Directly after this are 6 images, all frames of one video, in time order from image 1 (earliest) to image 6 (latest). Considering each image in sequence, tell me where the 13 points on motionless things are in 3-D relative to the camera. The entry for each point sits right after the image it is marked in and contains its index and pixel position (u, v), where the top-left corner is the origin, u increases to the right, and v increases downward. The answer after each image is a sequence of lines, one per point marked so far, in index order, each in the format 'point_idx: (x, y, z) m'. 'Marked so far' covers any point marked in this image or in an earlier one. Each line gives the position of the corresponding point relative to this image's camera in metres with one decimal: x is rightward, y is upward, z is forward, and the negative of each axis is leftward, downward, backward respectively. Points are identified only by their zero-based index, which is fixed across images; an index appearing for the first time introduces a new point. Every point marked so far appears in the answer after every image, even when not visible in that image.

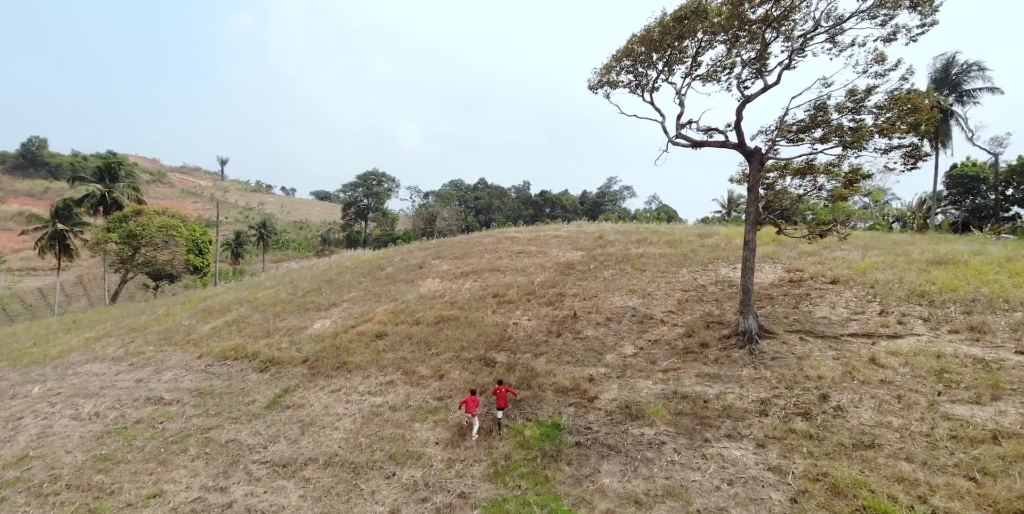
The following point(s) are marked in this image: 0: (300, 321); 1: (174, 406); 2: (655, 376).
0: (-6.7, -2.1, +15.5) m
1: (-8.0, -3.5, +11.6) m
2: (+3.1, -2.6, +10.7) m
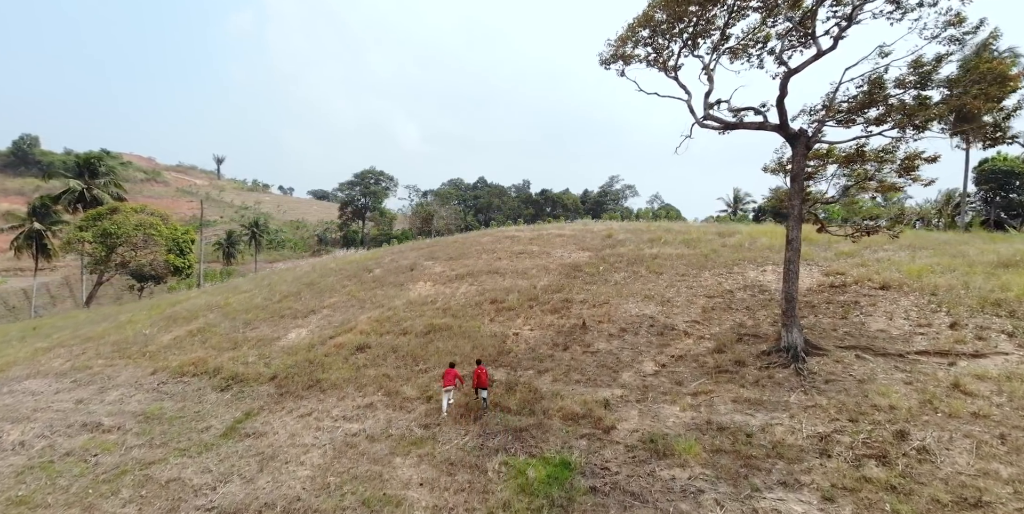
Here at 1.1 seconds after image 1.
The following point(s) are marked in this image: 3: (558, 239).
0: (-6.7, -2.1, +13.8) m
1: (-8.0, -3.6, +9.8) m
2: (+3.1, -2.6, +9.0) m
3: (+1.8, +0.7, +19.3) m
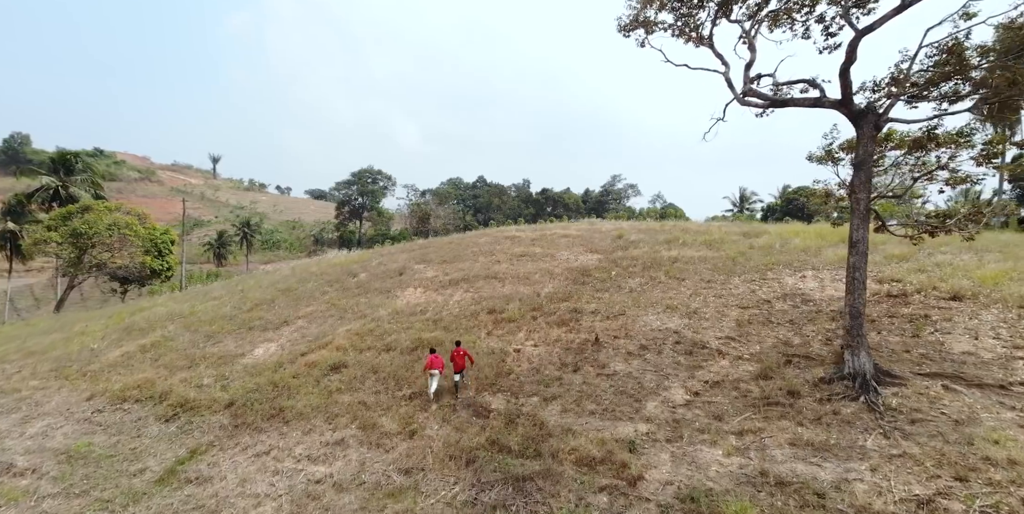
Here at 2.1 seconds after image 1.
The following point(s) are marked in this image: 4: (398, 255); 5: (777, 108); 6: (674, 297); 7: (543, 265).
0: (-6.7, -2.2, +12.0) m
1: (-8.0, -3.7, +8.1) m
2: (+3.1, -2.7, +7.2) m
3: (+1.8, +0.6, +17.5) m
4: (-4.2, +0.1, +18.2) m
5: (+4.5, +2.5, +8.3) m
6: (+3.9, -1.0, +11.6) m
7: (+1.0, -0.3, +15.4) m
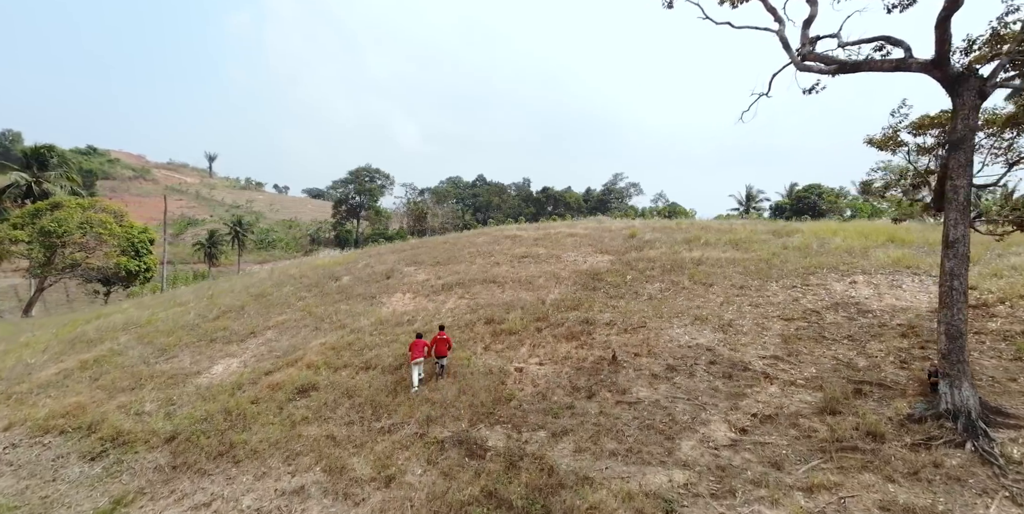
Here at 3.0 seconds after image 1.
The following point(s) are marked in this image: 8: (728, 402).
0: (-6.7, -2.2, +10.3) m
1: (-8.0, -3.7, +6.4) m
2: (+3.2, -2.8, +5.5) m
3: (+1.8, +0.5, +15.9) m
4: (-4.2, 0.0, +16.6) m
5: (+4.5, +2.5, +6.6) m
6: (+3.9, -1.0, +10.0) m
7: (+1.0, -0.3, +13.7) m
8: (+3.2, -2.2, +7.3) m
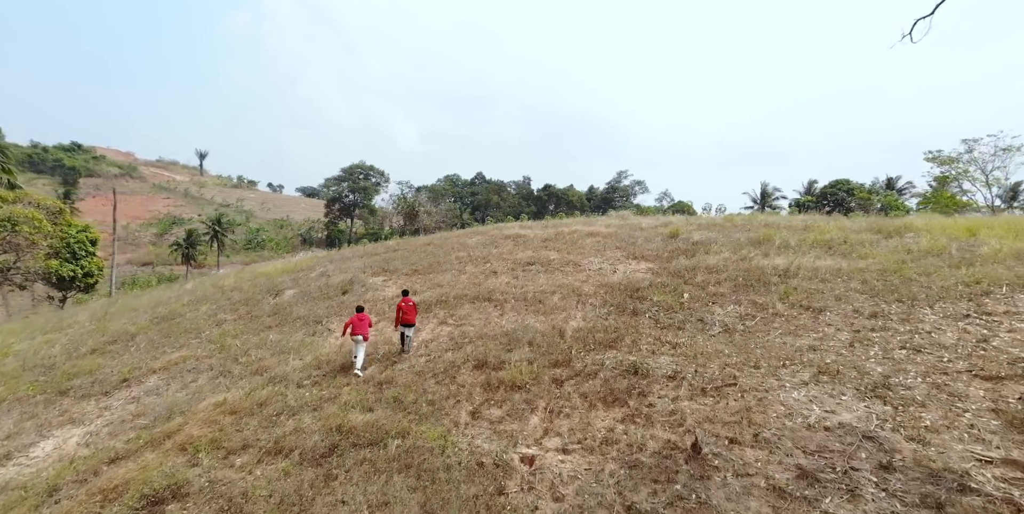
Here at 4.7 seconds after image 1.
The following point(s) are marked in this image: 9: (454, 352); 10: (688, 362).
0: (-6.6, -2.4, +6.5) m
1: (-7.9, -3.8, +2.6) m
2: (+3.2, -2.9, +1.8) m
3: (+1.9, +0.4, +12.1) m
4: (-4.2, -0.1, +12.8) m
5: (+4.6, +2.3, +2.9) m
6: (+3.9, -1.2, +6.2) m
7: (+1.0, -0.5, +9.9) m
8: (+3.3, -2.3, +3.6) m
9: (-0.9, -1.5, +7.7) m
10: (+2.3, -1.4, +6.4) m
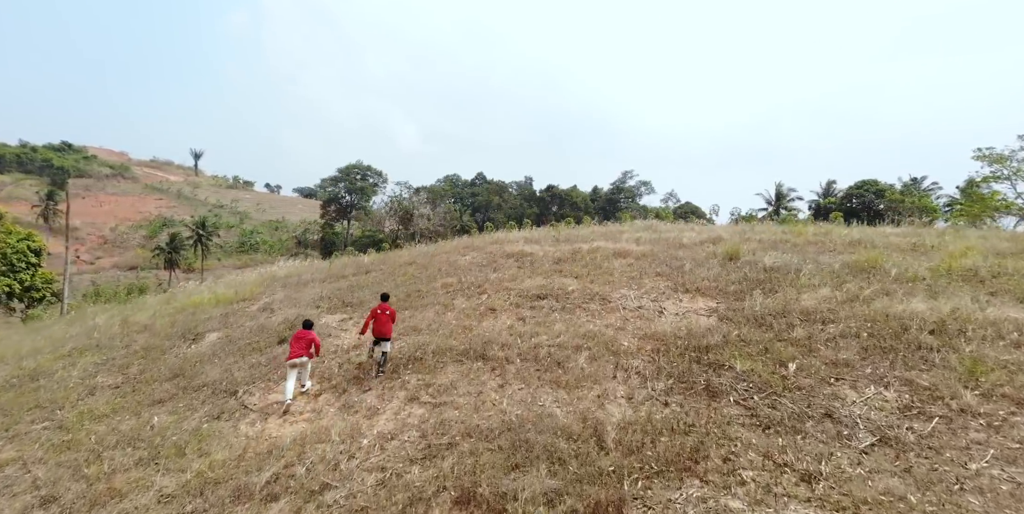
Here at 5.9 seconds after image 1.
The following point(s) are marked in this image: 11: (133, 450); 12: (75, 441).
0: (-6.6, -2.9, +3.6) m
1: (-7.9, -4.3, -0.3) m
2: (+3.3, -3.4, -1.2) m
3: (+2.0, -0.1, +9.1) m
4: (-4.1, -0.6, +9.8) m
5: (+4.6, +1.8, -0.1) m
6: (+4.0, -1.7, +3.2) m
7: (+1.1, -1.0, +7.0) m
8: (+3.3, -2.8, +0.6) m
9: (-0.9, -2.0, +4.7) m
10: (+2.4, -1.9, +3.4) m
11: (-4.1, -2.0, +5.4) m
12: (-4.9, -2.0, +5.6) m
